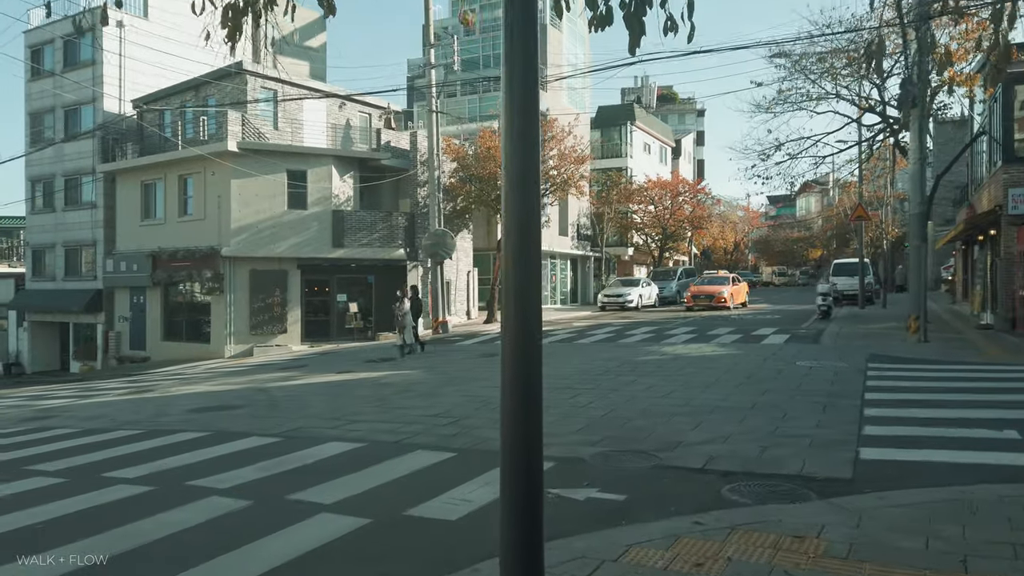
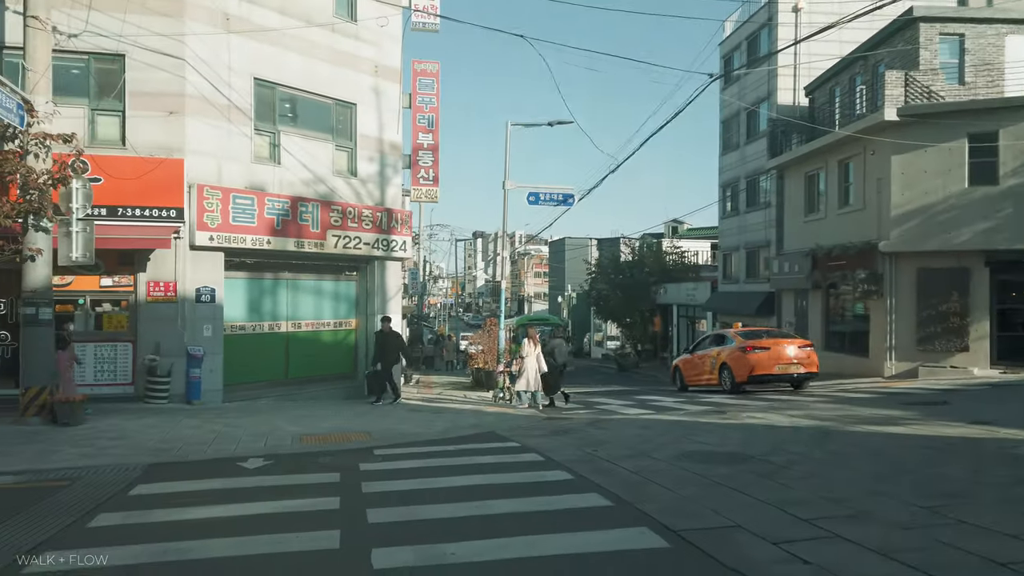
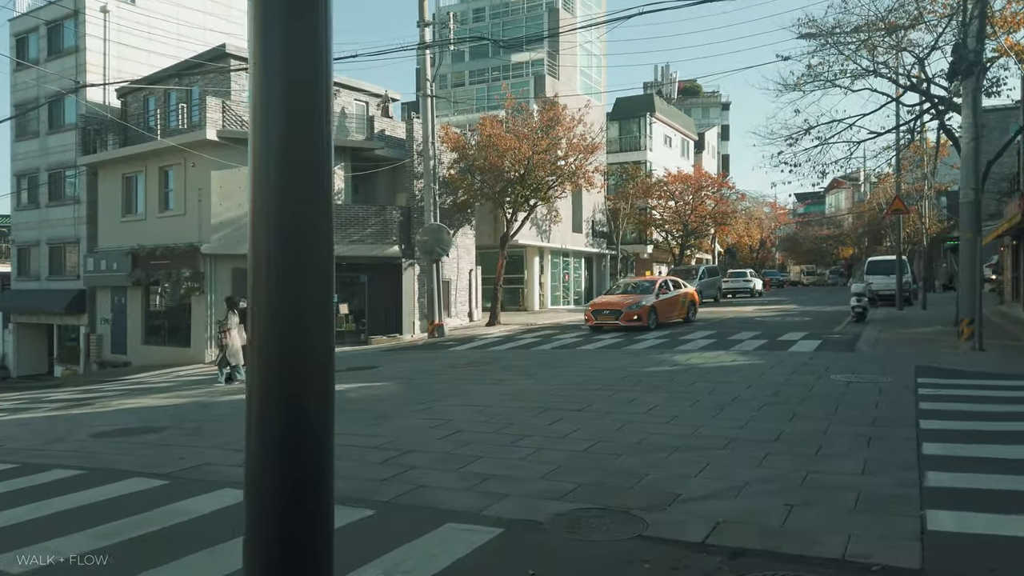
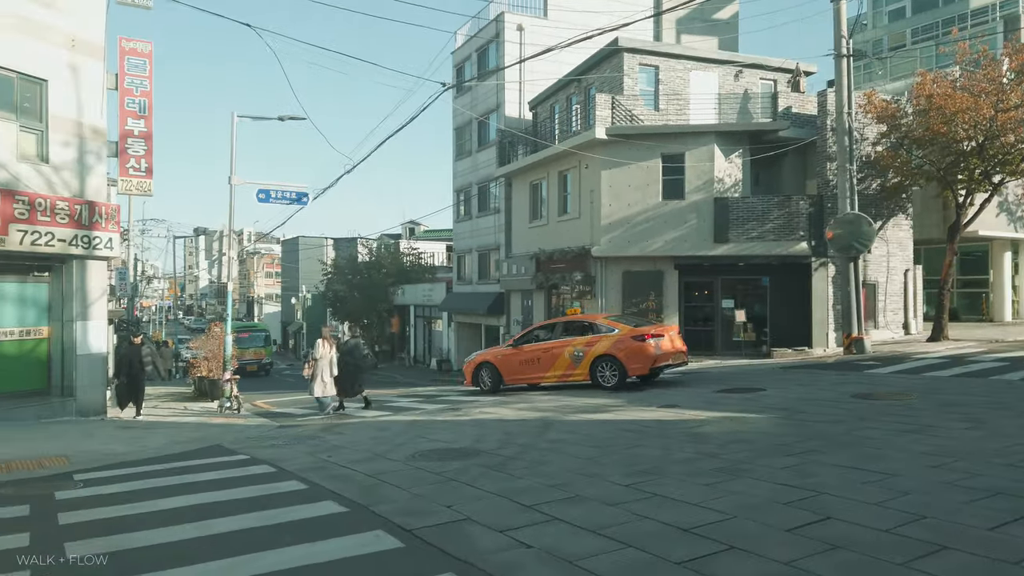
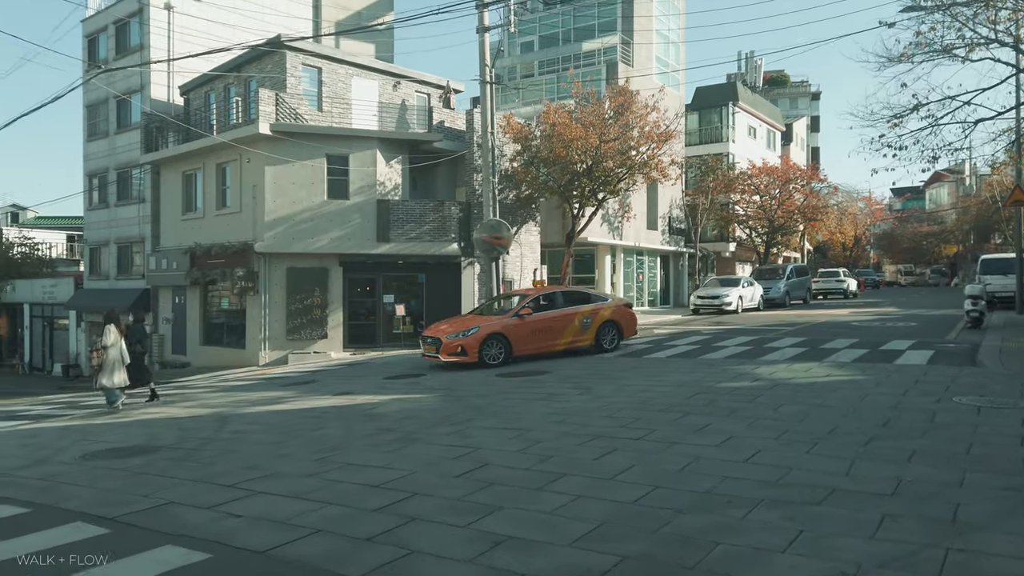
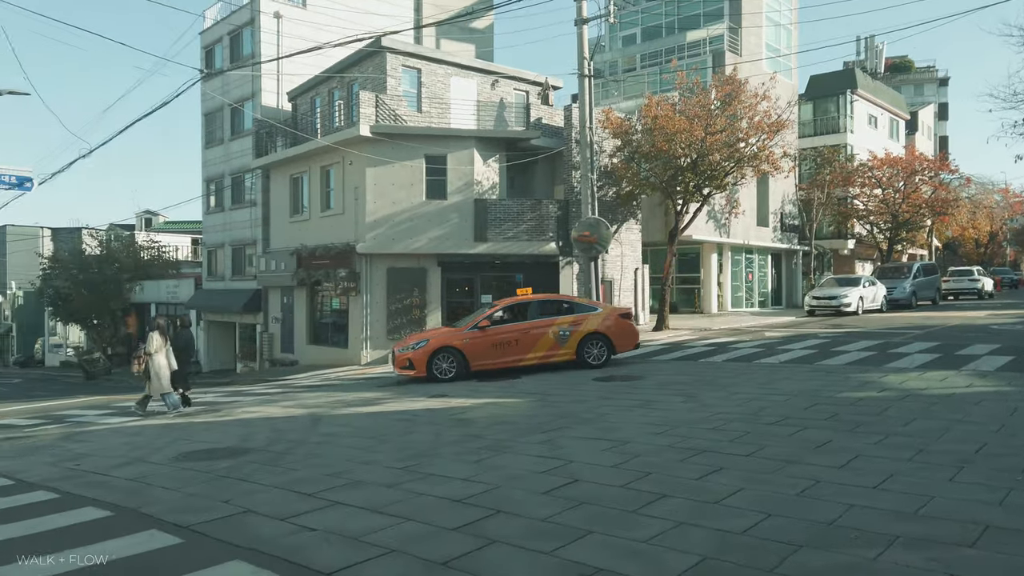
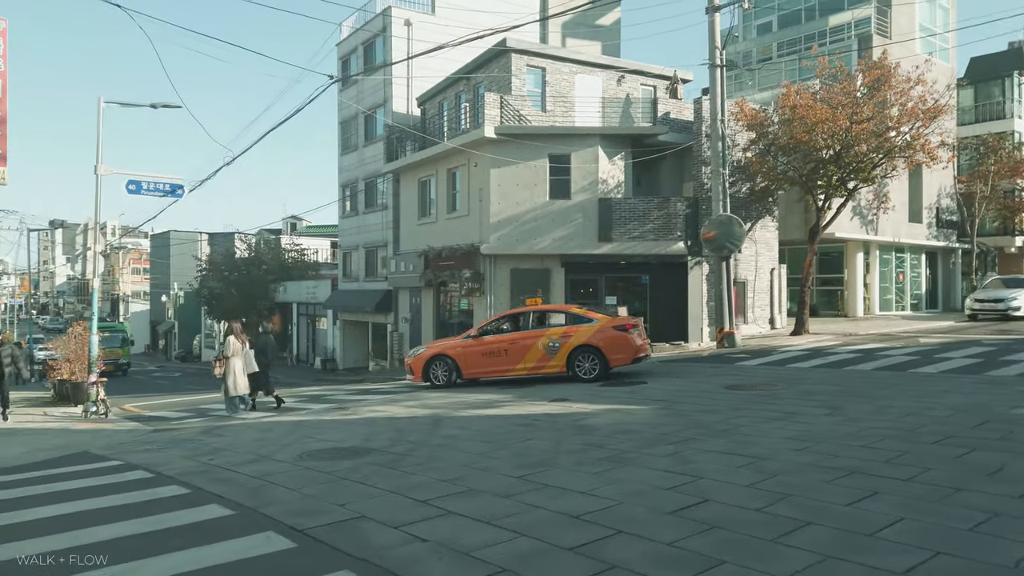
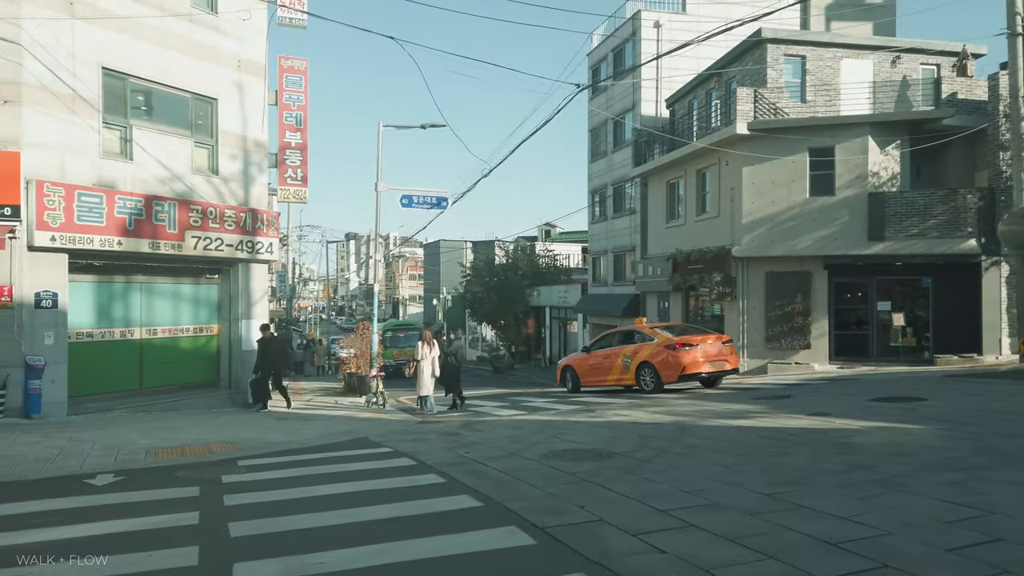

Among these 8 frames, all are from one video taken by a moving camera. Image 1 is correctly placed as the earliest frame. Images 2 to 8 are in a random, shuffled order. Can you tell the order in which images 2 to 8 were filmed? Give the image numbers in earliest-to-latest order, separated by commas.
3, 5, 6, 7, 4, 8, 2
